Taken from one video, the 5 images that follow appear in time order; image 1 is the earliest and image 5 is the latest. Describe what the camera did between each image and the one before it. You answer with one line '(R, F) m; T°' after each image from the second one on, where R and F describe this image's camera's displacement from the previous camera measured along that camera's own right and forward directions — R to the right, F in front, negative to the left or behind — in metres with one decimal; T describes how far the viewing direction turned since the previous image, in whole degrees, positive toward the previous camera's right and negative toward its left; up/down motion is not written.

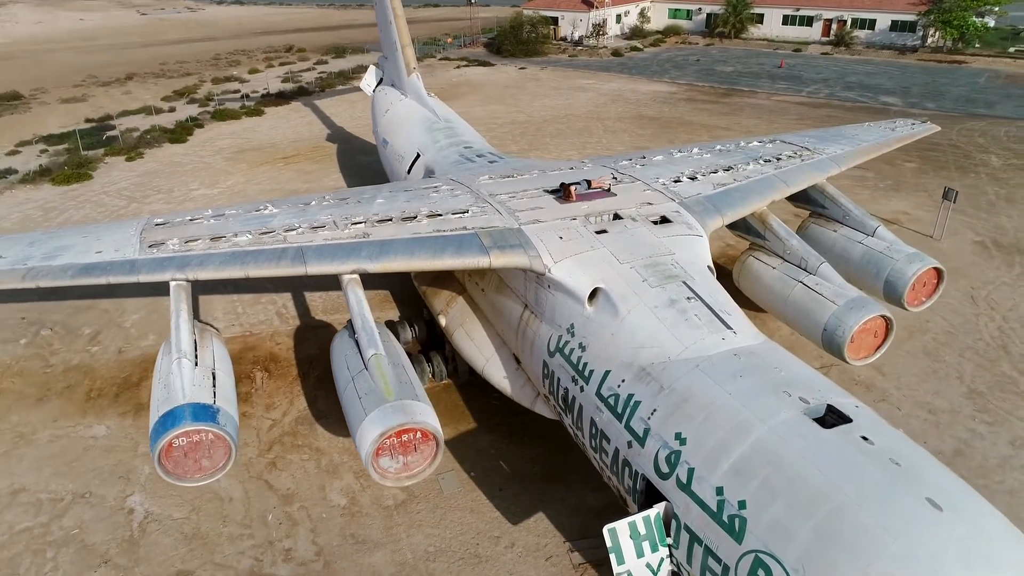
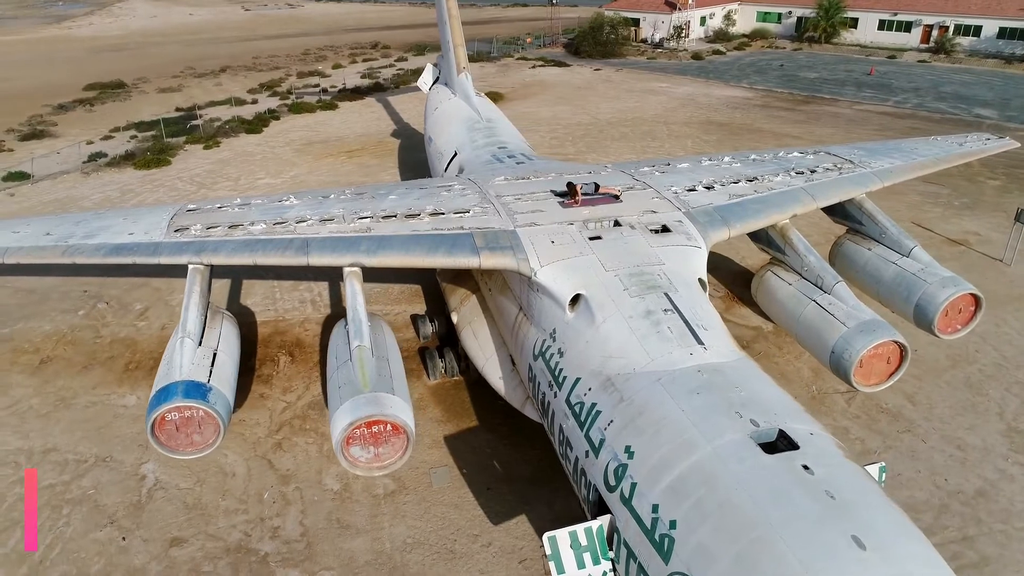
(+0.9, 0.0) m; -6°
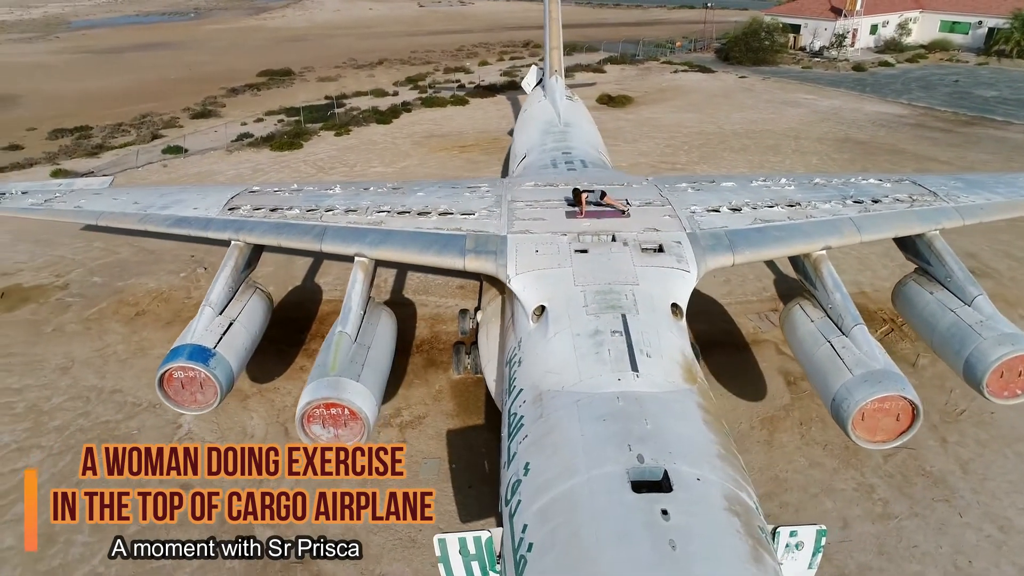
(+1.6, +0.1) m; -10°
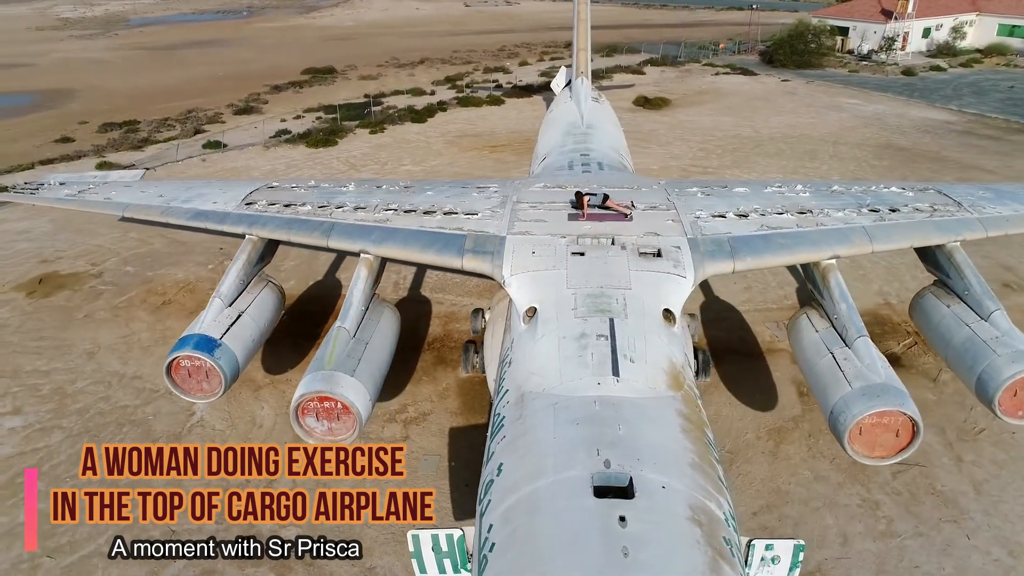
(+0.4, 0.0) m; -3°
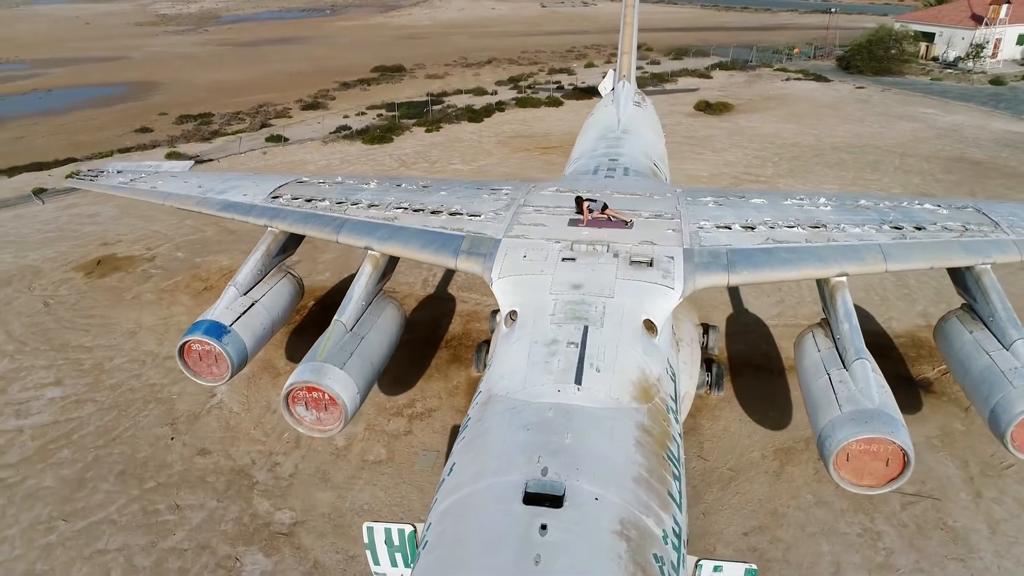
(+0.8, -0.1) m; -5°
